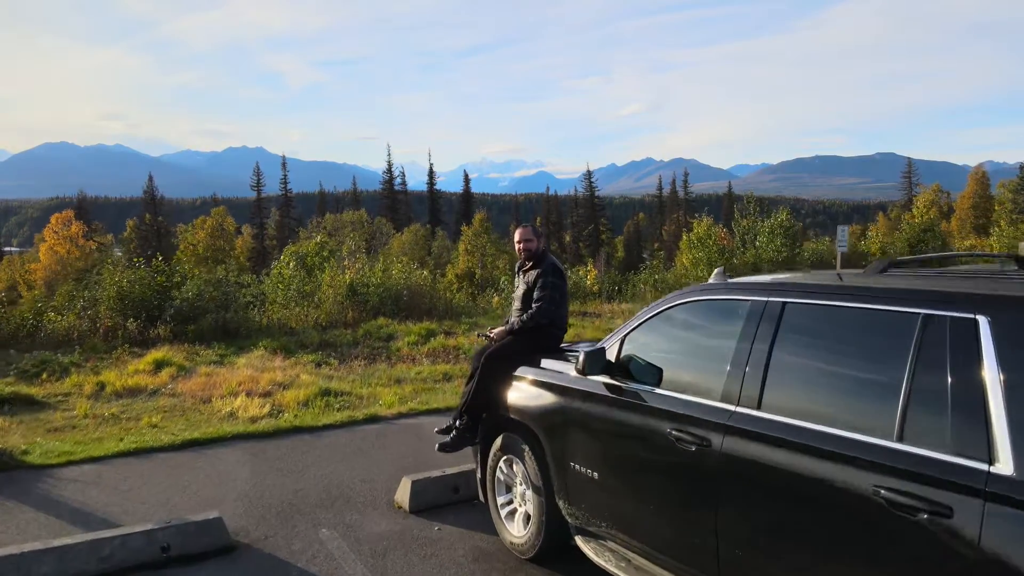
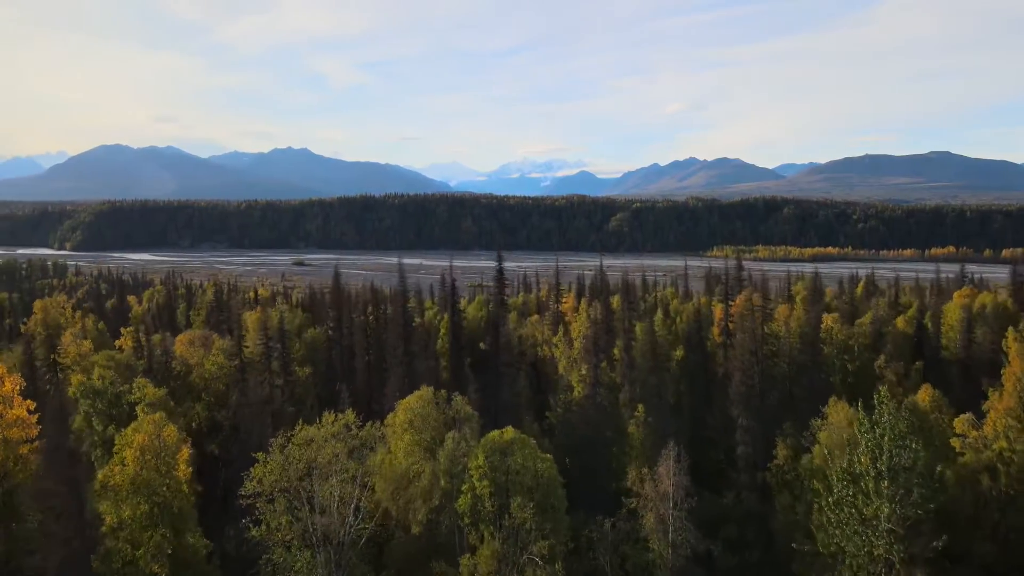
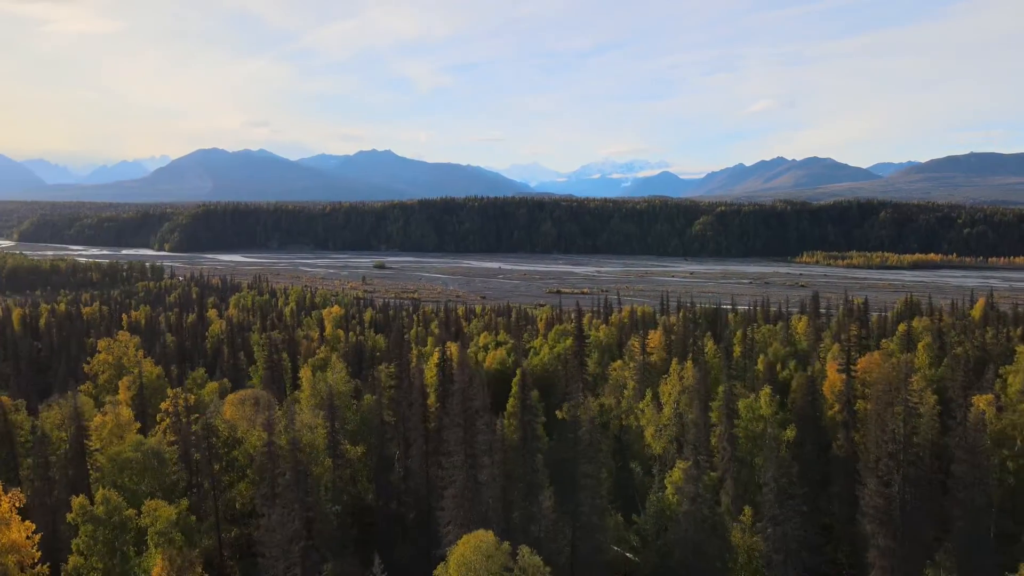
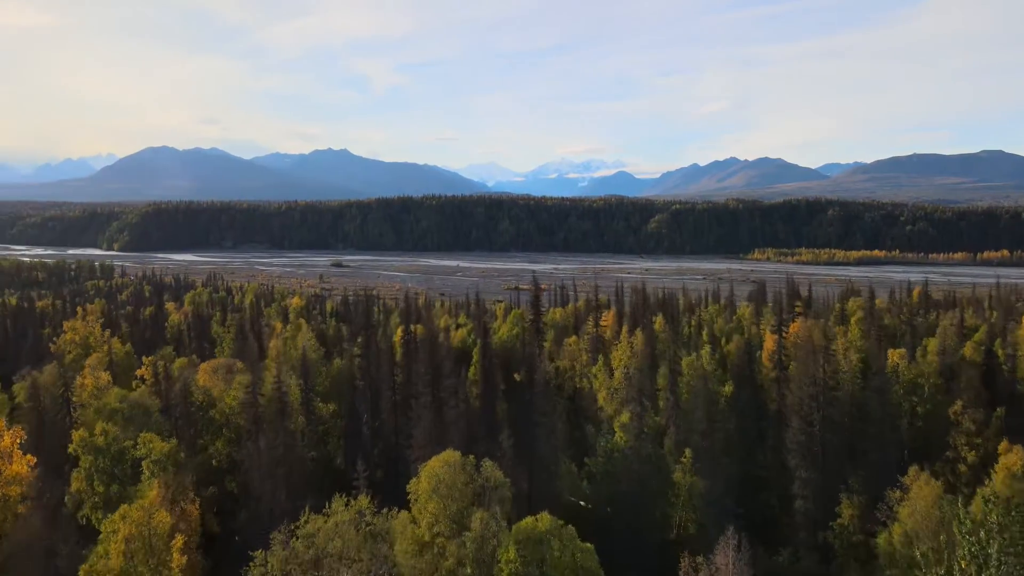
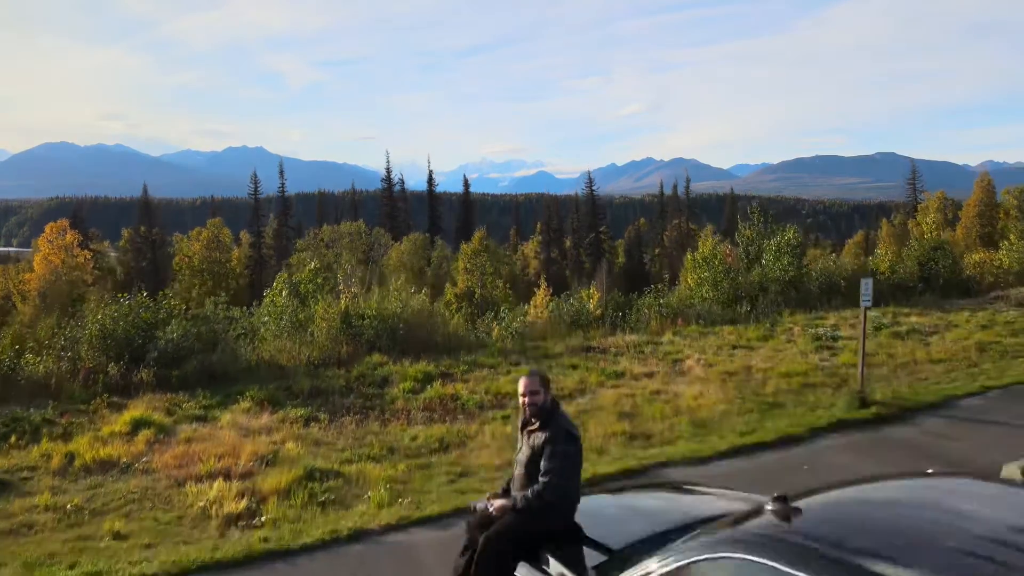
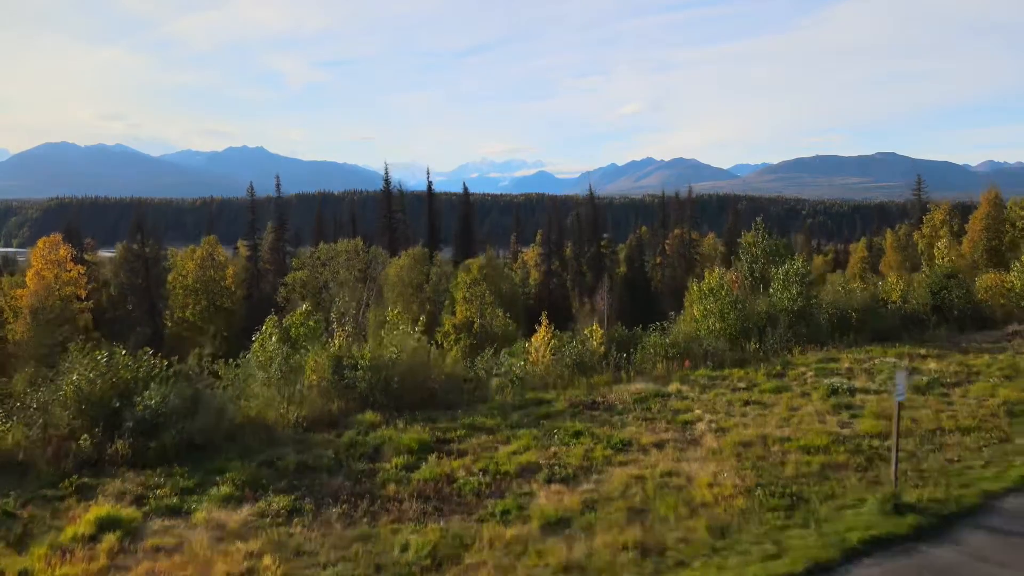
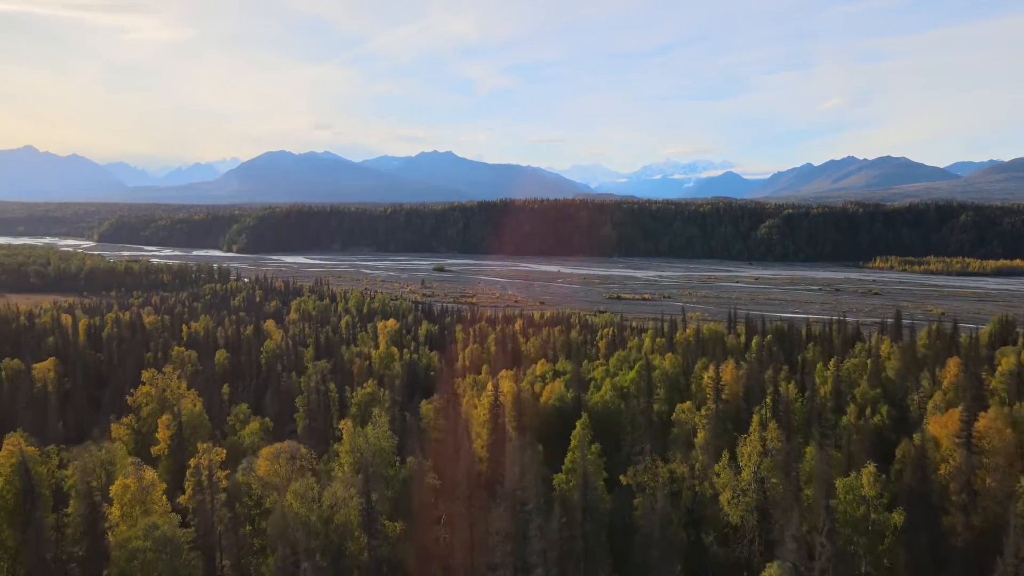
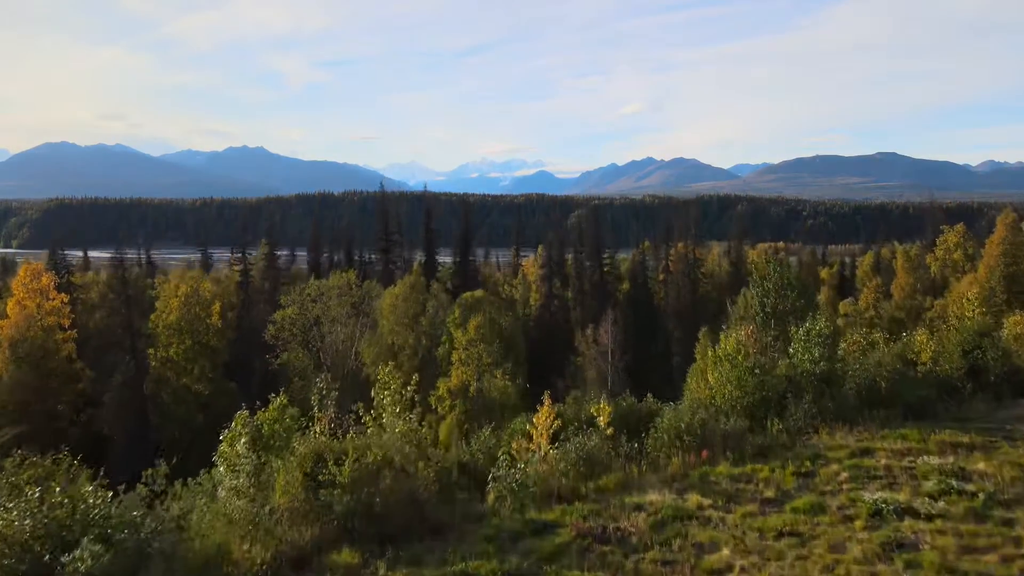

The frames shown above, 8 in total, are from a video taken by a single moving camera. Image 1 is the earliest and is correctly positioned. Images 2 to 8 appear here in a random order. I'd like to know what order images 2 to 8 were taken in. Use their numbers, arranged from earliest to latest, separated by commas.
5, 6, 8, 2, 4, 3, 7
